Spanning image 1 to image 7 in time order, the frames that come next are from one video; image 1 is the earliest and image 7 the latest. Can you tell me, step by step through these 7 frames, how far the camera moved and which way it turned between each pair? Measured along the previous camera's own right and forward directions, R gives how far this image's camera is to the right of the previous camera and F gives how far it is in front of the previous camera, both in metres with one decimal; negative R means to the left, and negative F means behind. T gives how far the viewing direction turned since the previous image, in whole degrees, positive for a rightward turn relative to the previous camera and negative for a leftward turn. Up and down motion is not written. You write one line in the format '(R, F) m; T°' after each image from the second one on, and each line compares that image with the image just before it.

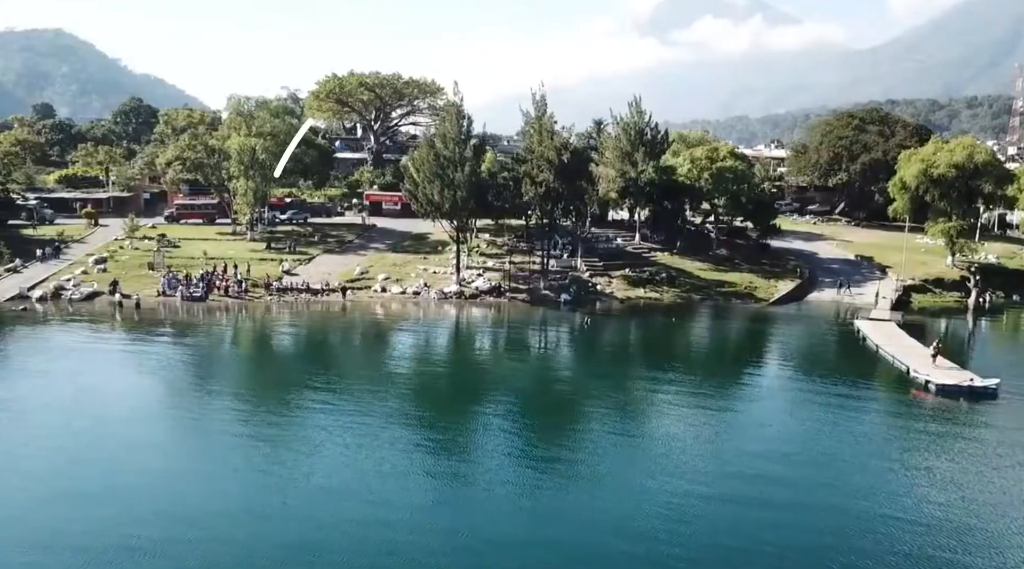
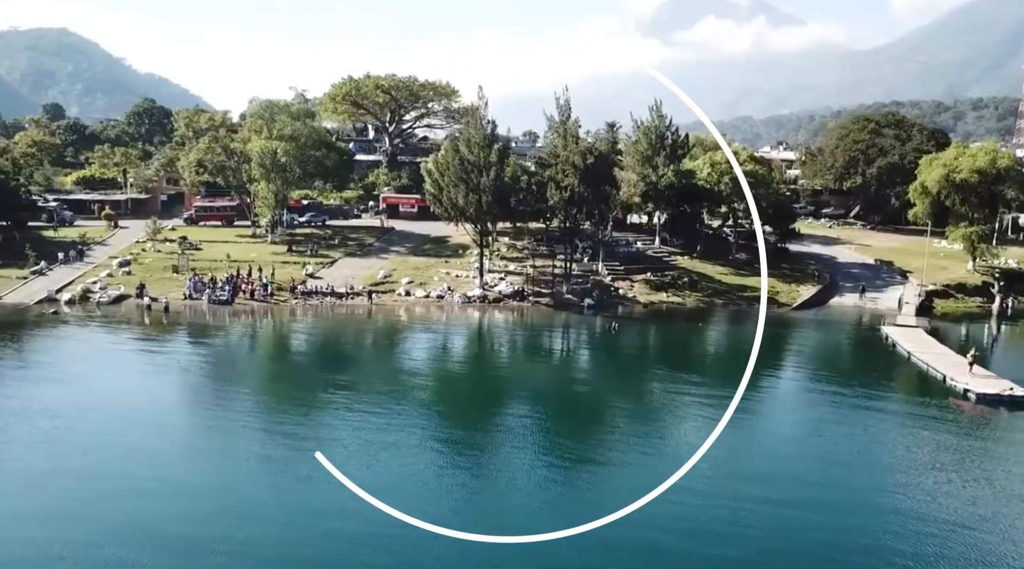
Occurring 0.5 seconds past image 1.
(-0.5, -0.1) m; 0°
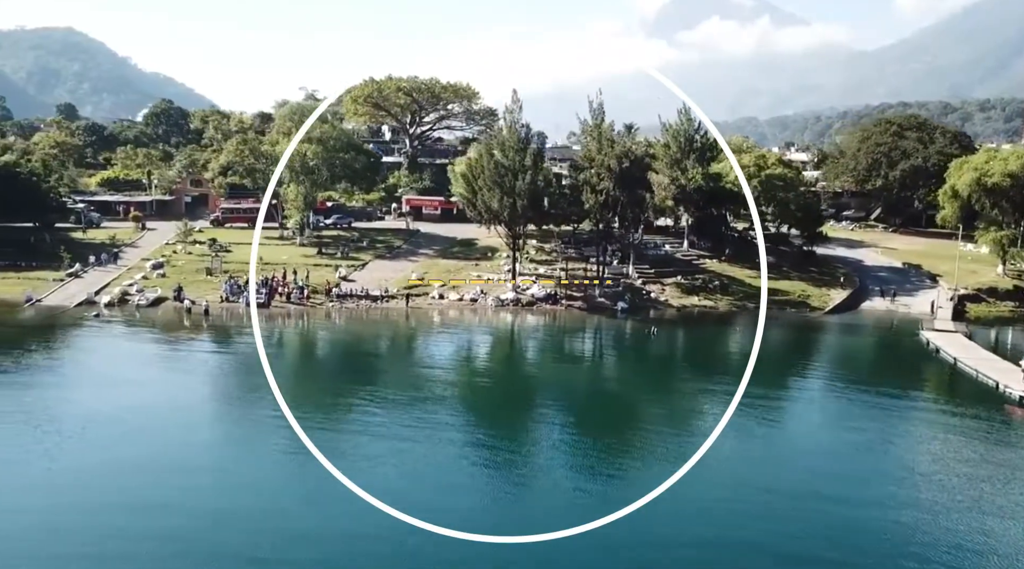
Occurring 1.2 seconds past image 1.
(-0.8, 0.0) m; 0°
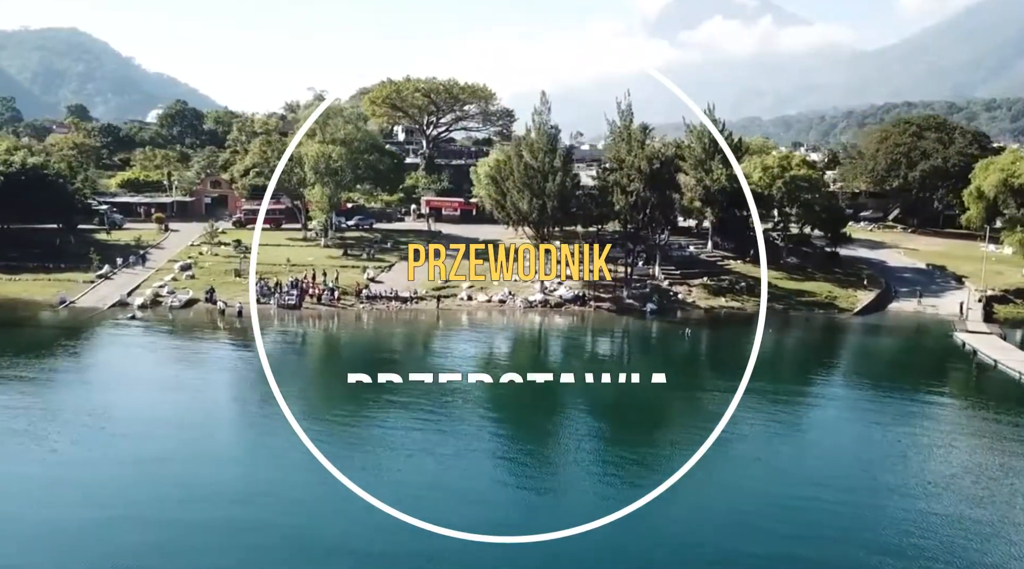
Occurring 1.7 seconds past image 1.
(-0.7, 0.0) m; 0°
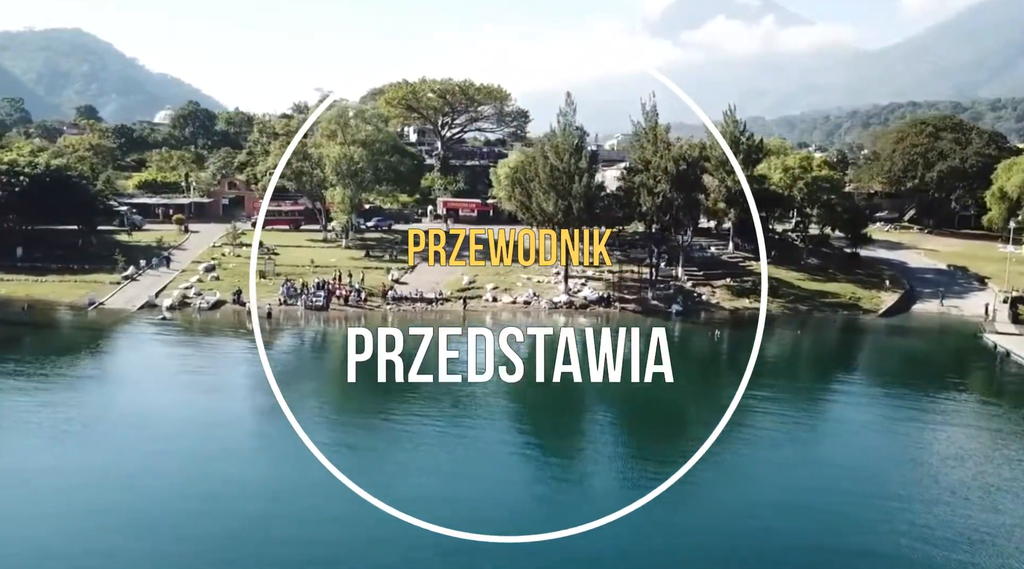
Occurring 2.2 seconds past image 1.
(-0.6, 0.0) m; 0°
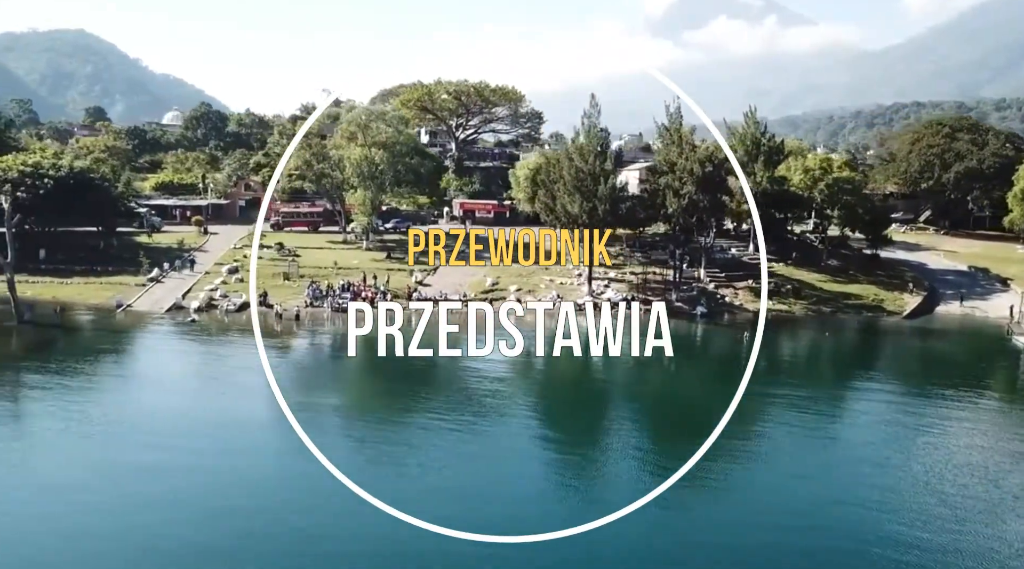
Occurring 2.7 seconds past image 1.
(-0.6, 0.0) m; 0°
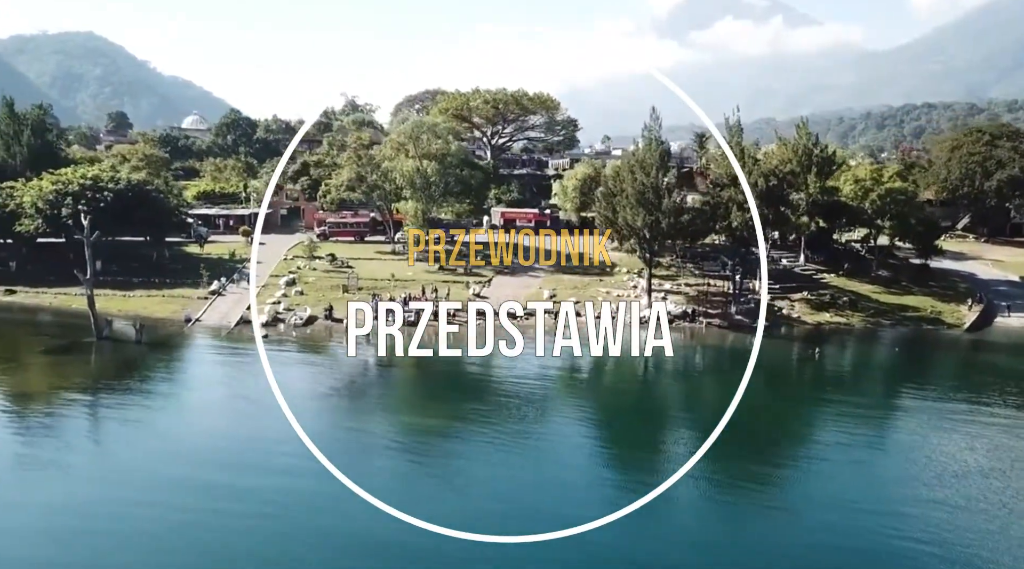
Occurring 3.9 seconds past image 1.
(-1.4, -0.1) m; -1°
